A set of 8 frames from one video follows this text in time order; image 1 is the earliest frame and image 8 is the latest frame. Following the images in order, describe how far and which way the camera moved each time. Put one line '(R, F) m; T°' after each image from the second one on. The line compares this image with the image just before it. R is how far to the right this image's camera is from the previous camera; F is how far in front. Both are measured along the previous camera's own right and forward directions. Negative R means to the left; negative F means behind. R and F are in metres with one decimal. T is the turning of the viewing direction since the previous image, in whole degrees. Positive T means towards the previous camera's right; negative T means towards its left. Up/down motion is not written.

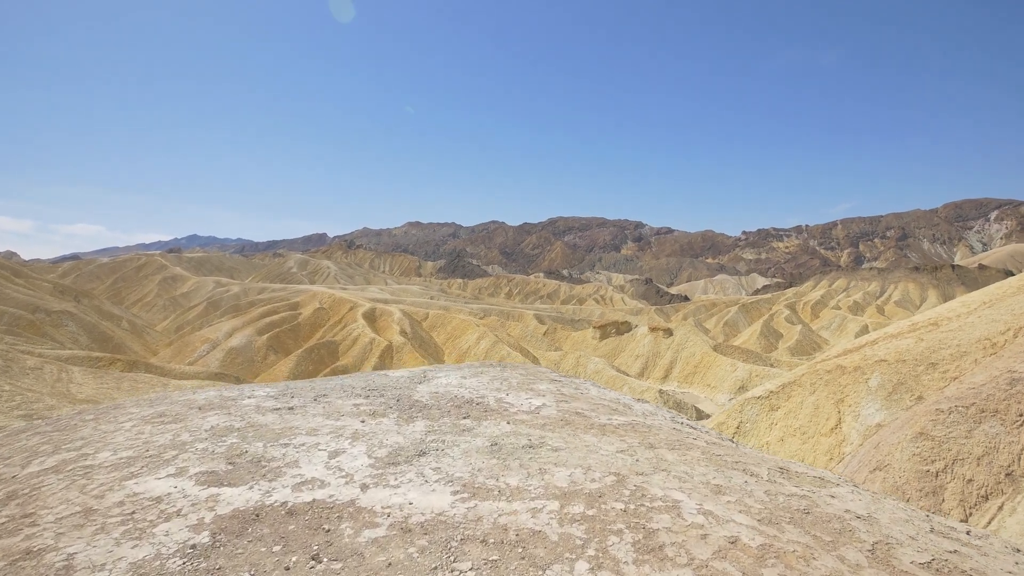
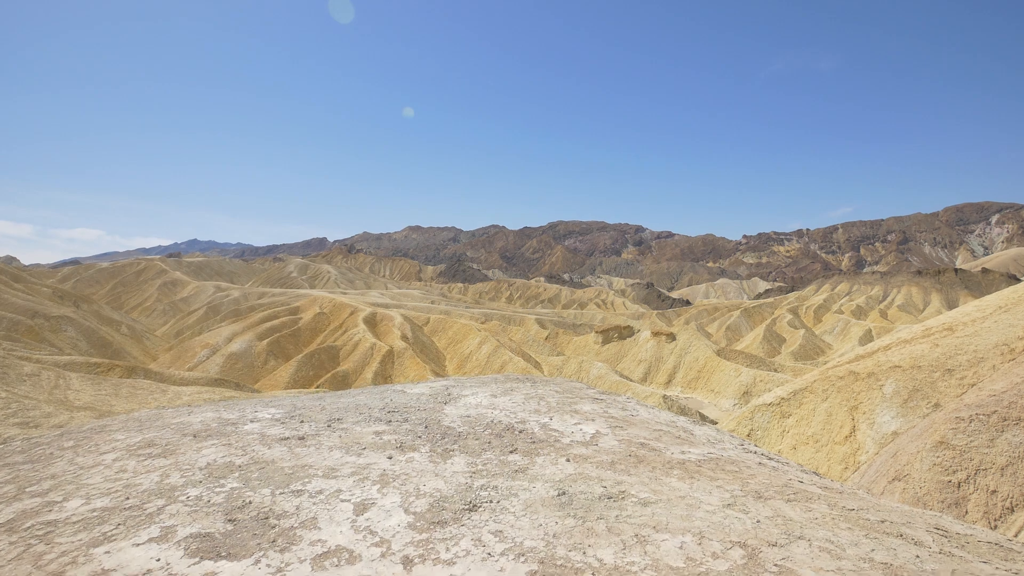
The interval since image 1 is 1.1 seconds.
(-0.3, +0.5) m; 0°
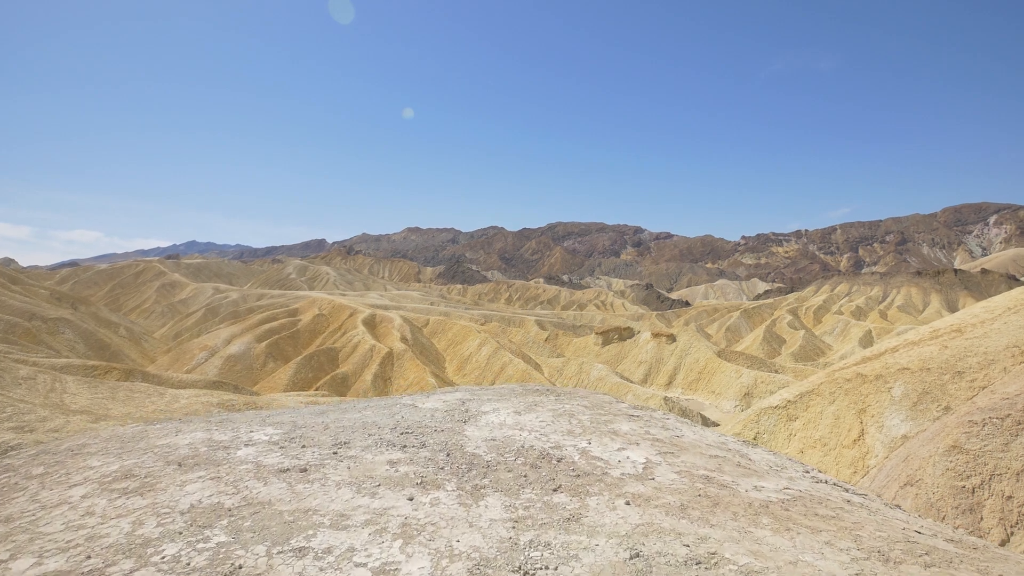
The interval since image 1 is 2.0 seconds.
(-0.2, +0.4) m; 0°
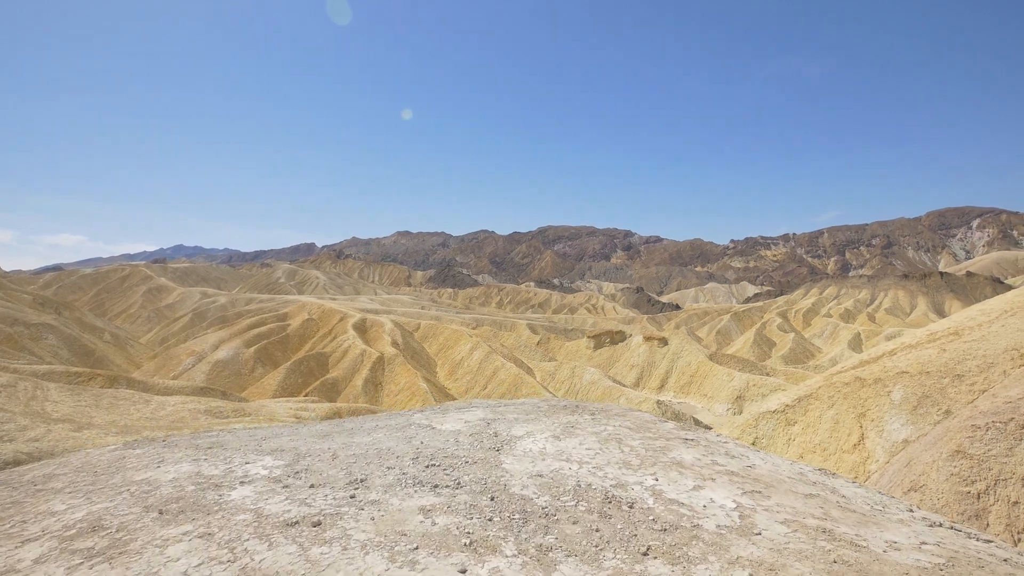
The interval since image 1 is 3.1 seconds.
(-0.3, +0.4) m; +1°
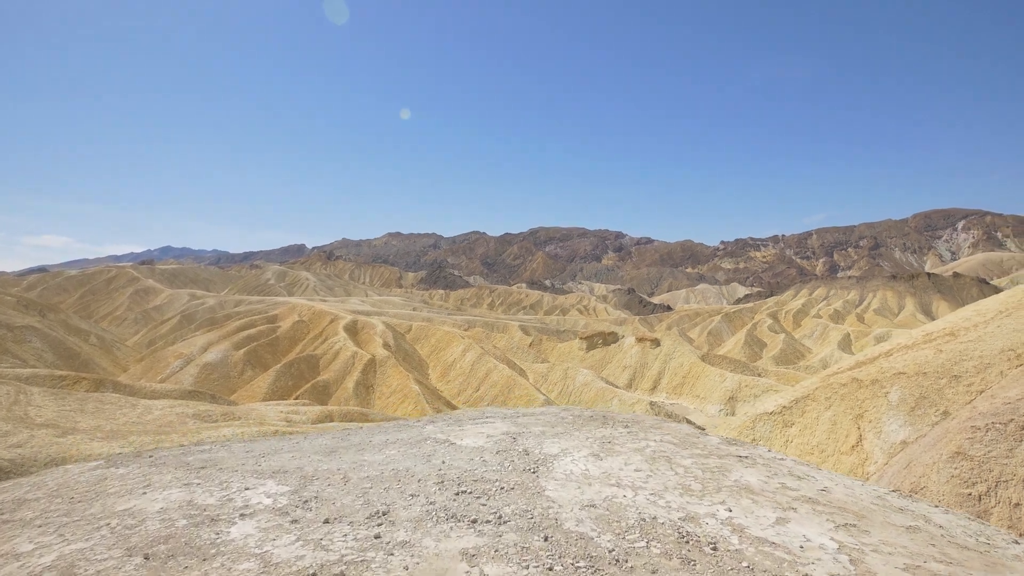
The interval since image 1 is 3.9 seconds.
(-0.2, +0.3) m; +1°
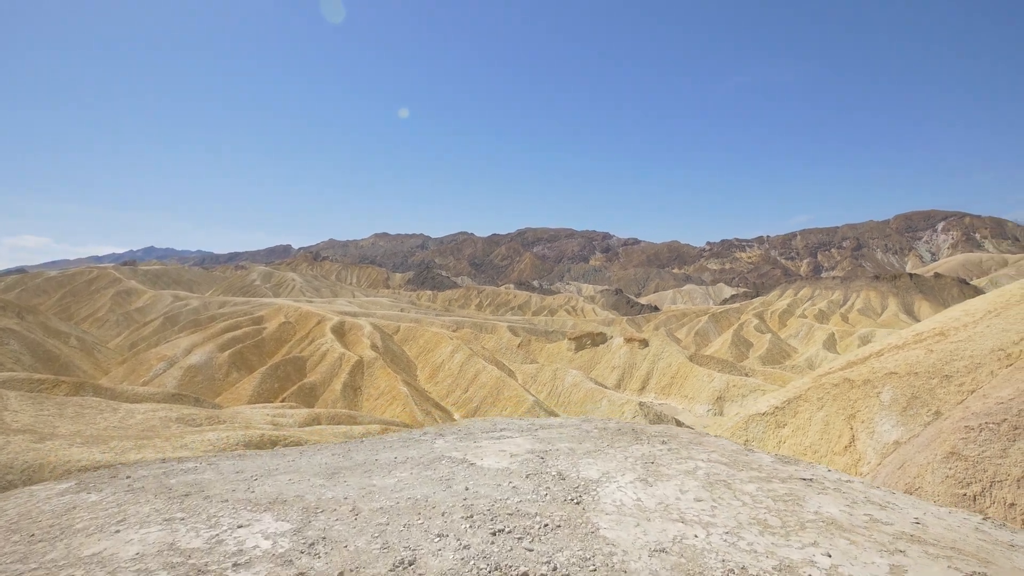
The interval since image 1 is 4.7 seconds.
(-0.2, +0.3) m; +1°
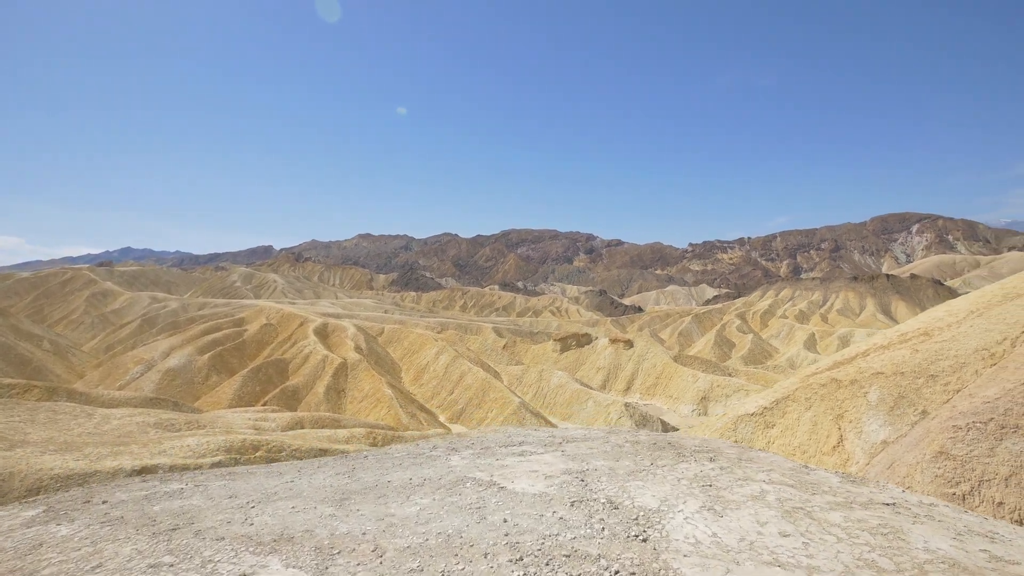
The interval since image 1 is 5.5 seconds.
(-0.3, +0.3) m; +2°
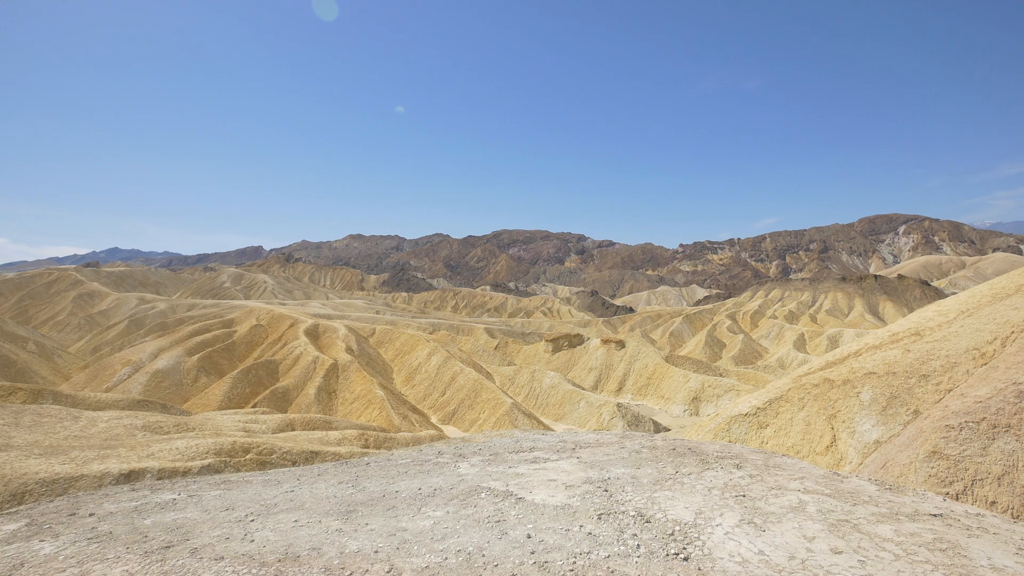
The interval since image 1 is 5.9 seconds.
(-0.2, +0.1) m; +1°
